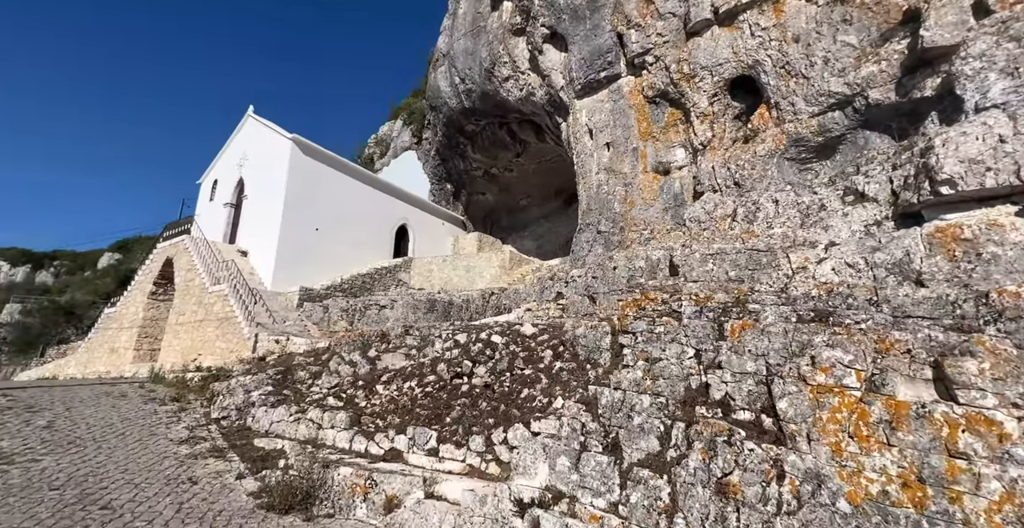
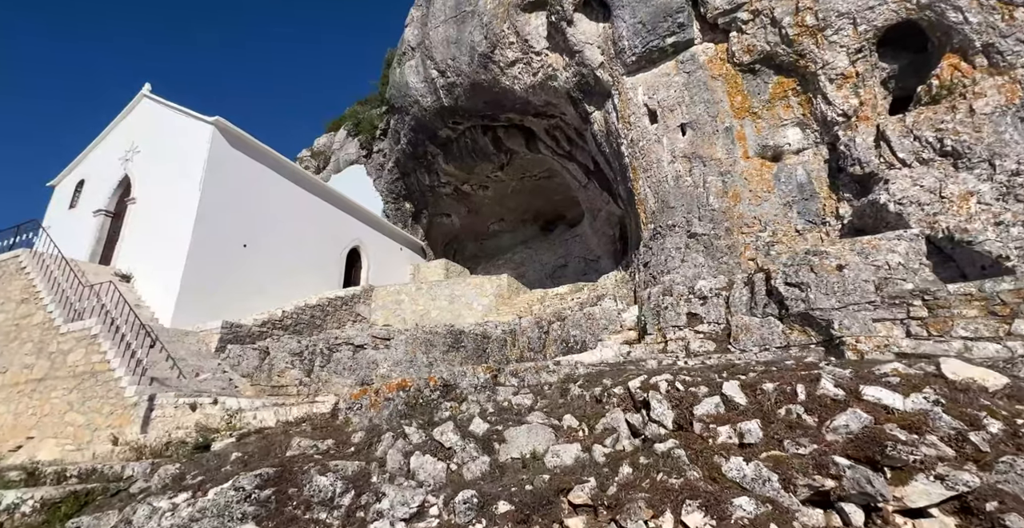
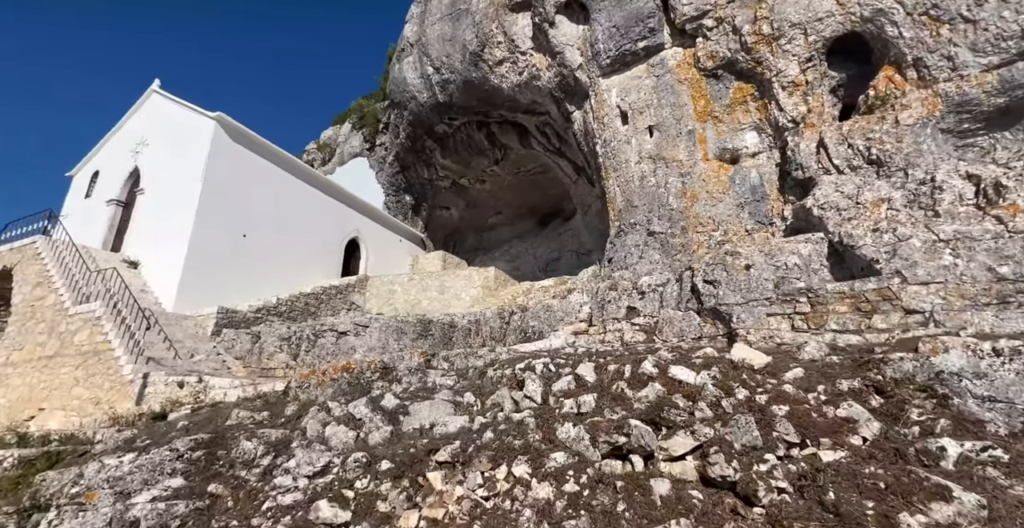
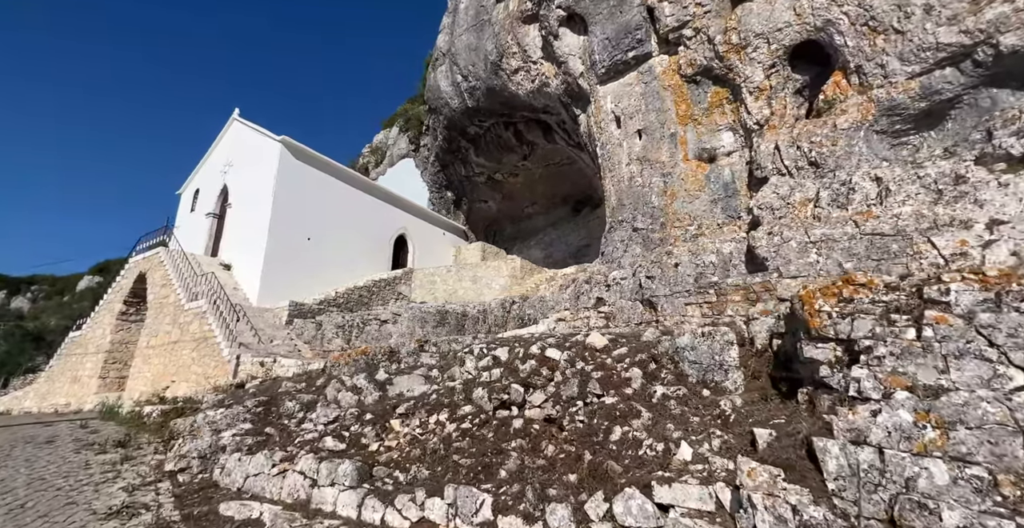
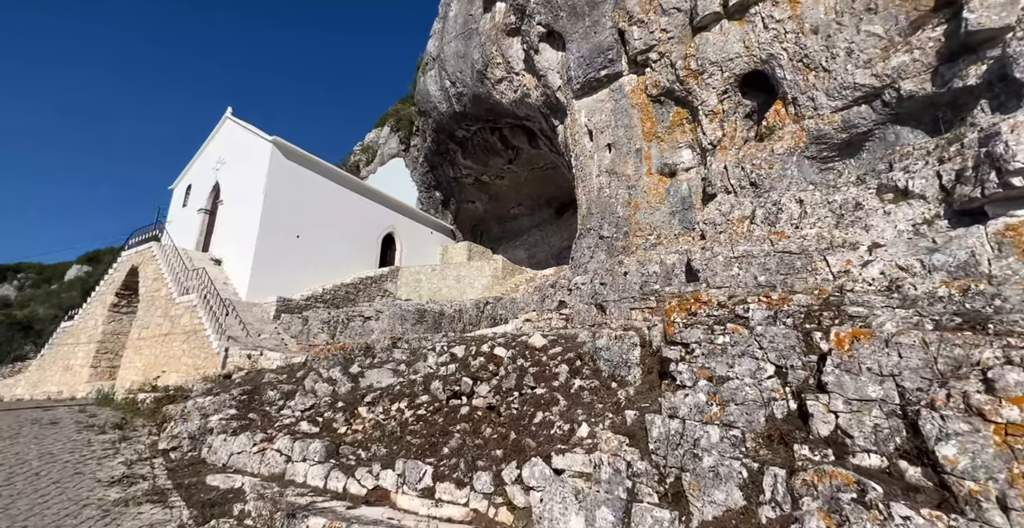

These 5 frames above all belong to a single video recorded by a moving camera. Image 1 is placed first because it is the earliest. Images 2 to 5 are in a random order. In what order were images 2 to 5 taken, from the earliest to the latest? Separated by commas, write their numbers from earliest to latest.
5, 4, 3, 2
